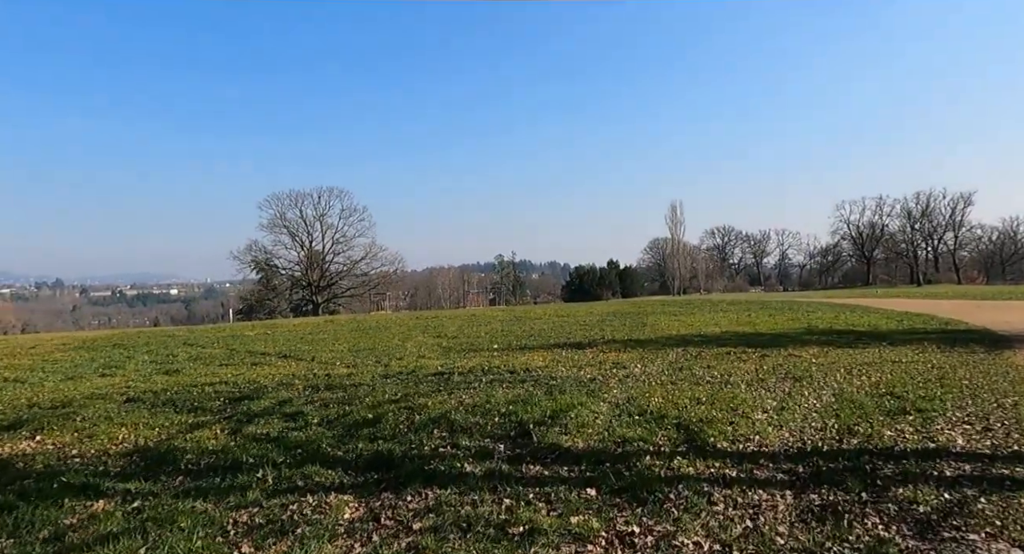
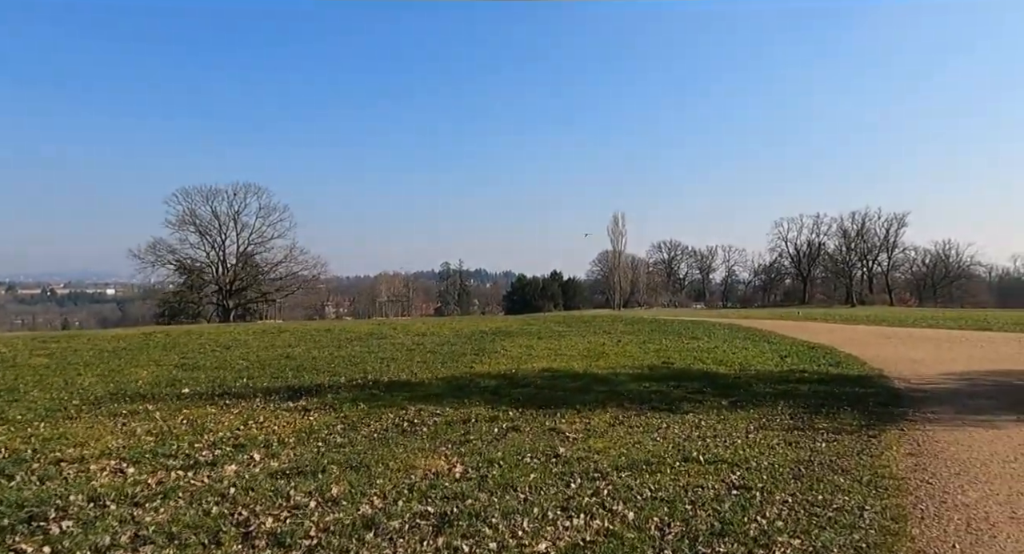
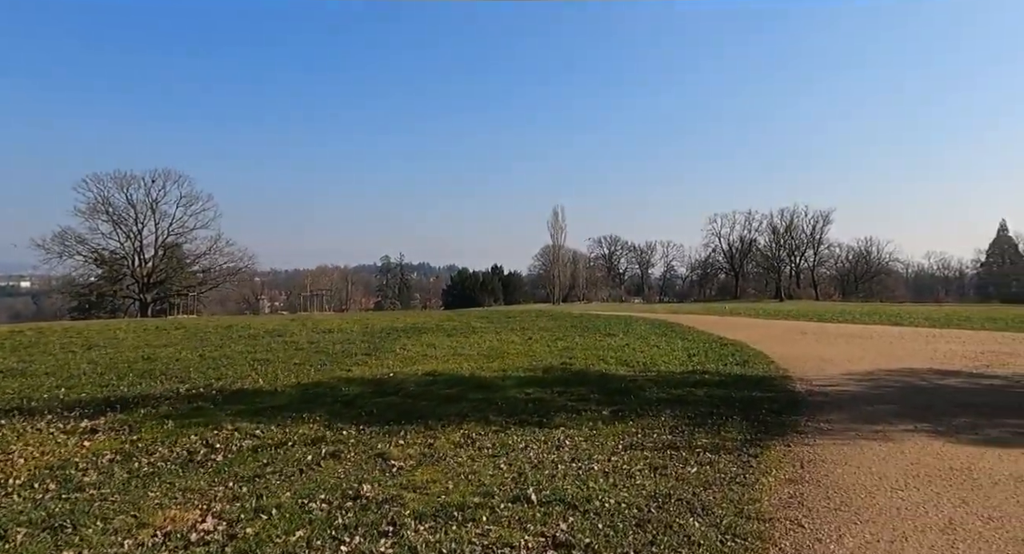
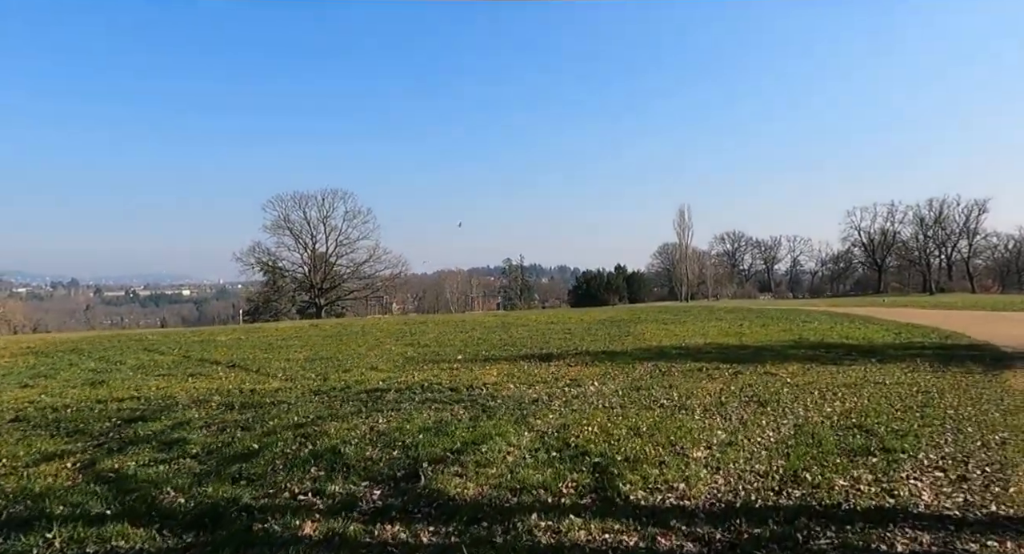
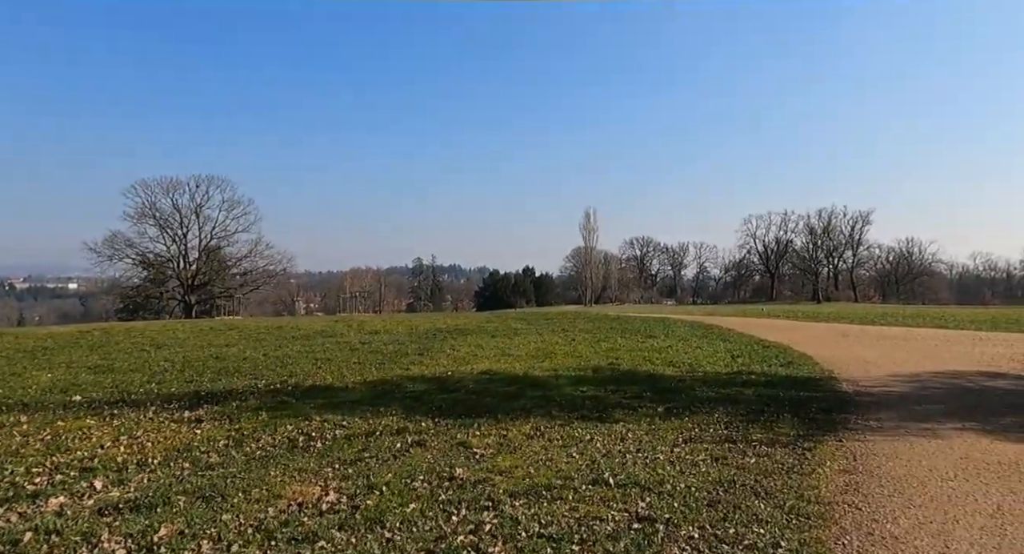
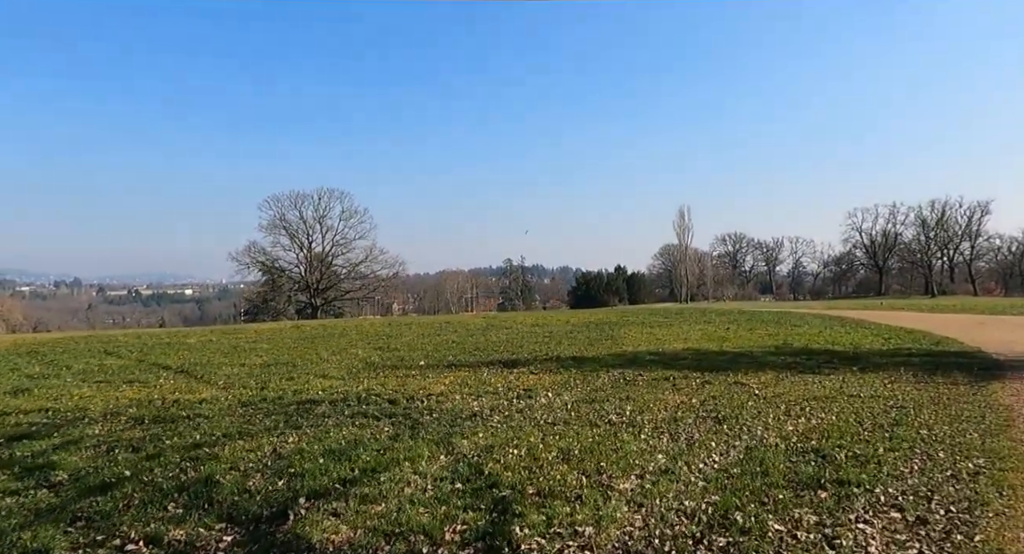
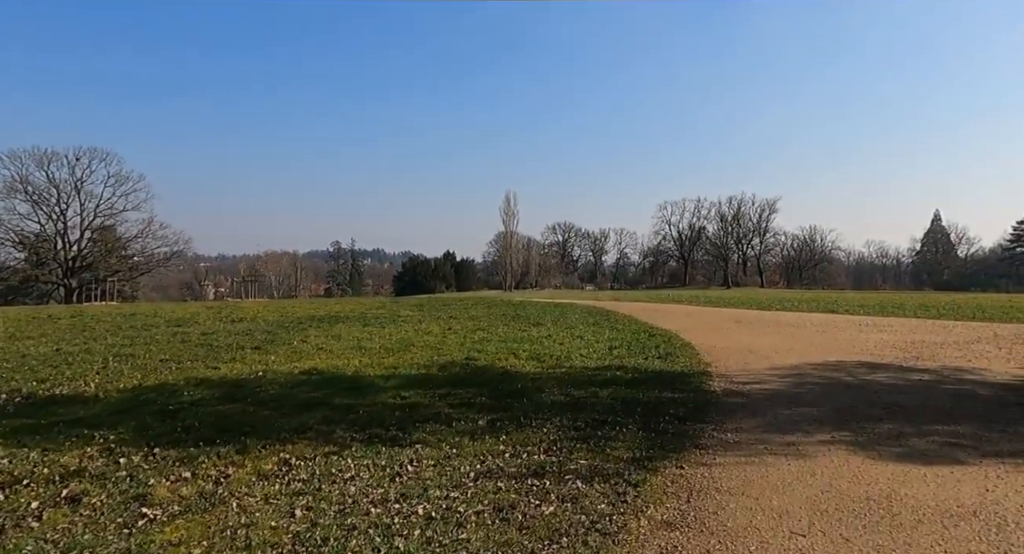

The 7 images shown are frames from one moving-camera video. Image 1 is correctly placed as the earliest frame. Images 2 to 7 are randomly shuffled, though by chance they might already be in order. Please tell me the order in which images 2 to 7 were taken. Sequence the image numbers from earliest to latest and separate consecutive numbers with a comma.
4, 6, 2, 5, 3, 7
